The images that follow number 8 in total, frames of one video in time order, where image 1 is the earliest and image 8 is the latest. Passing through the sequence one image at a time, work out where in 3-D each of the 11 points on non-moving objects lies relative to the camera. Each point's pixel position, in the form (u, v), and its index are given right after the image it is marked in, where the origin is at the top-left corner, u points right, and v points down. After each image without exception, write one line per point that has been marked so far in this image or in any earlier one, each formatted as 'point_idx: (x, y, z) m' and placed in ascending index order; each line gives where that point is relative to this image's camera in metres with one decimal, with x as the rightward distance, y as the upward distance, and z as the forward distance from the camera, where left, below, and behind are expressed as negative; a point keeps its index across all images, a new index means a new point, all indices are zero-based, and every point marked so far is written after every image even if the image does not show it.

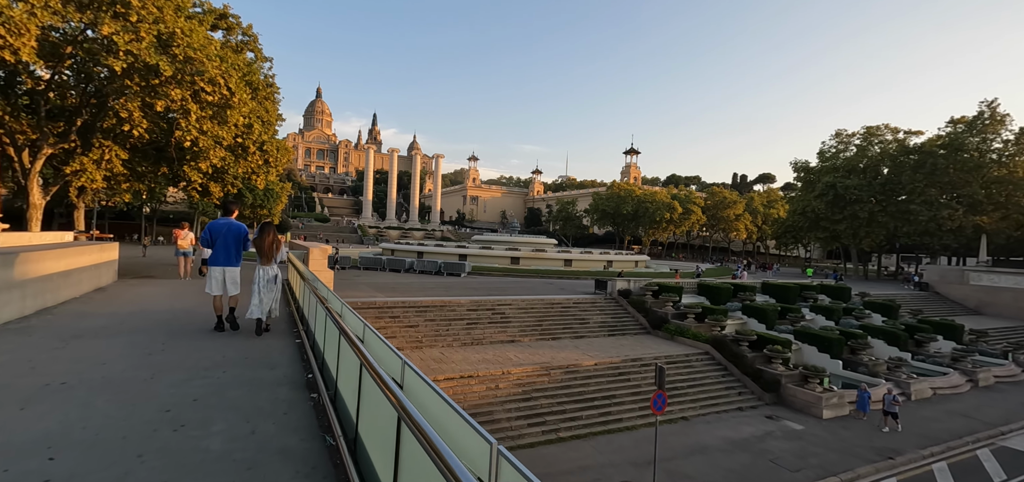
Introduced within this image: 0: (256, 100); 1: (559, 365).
0: (-10.1, +5.6, +17.8) m
1: (+1.5, -4.0, +14.6) m
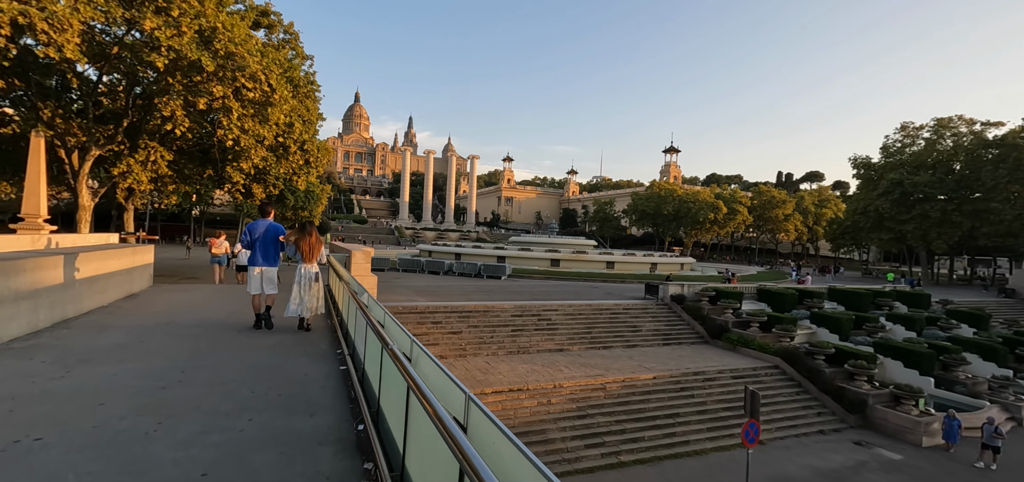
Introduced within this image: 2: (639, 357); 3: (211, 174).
0: (-8.3, +5.5, +17.4) m
1: (+3.0, -4.0, +13.4) m
2: (+4.5, -4.1, +15.9) m
3: (-12.4, +2.7, +18.7) m
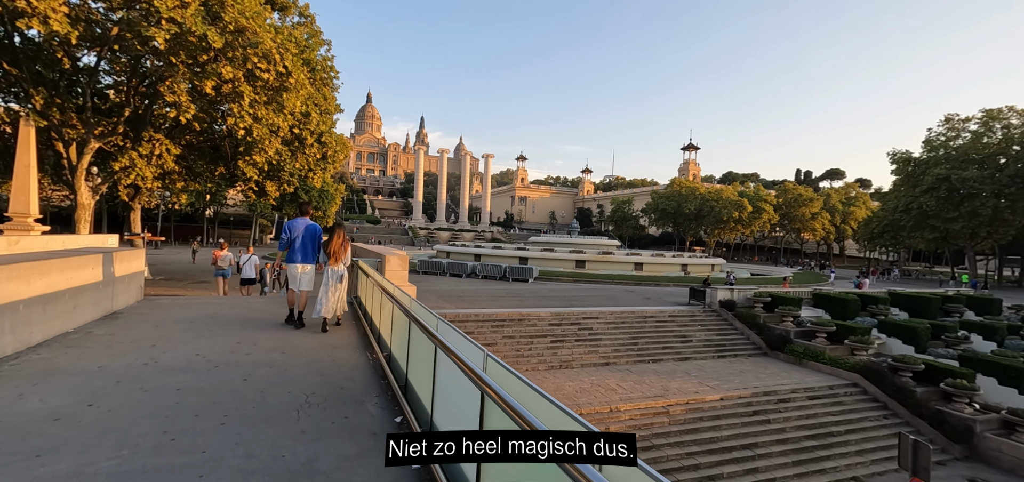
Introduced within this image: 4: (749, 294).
0: (-7.0, +5.4, +15.9) m
1: (+4.3, -4.1, +11.7) m
2: (+5.7, -4.1, +14.2) m
3: (-11.1, +2.6, +17.3) m
4: (+10.0, -2.3, +19.1) m
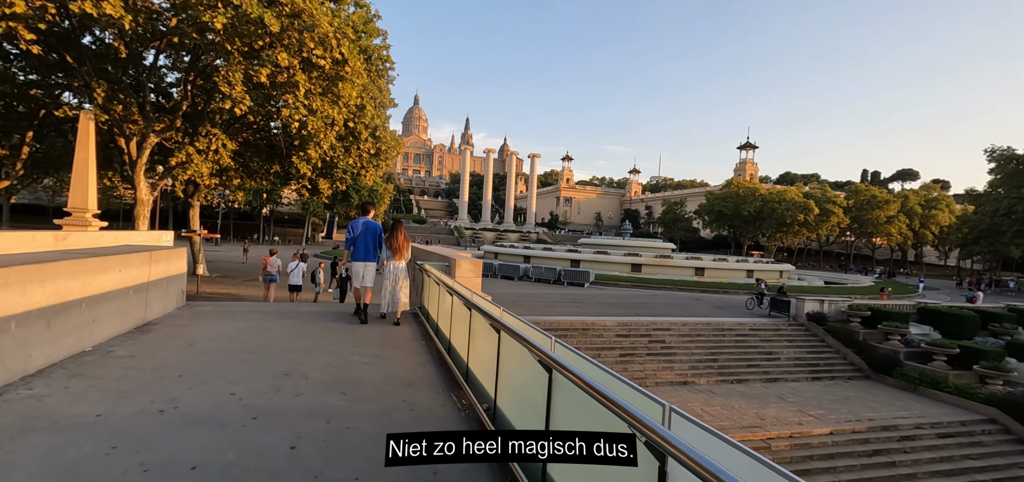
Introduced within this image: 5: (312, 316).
0: (-4.8, +5.5, +15.2) m
1: (+5.9, -4.2, +9.9) m
2: (+7.6, -4.2, +12.3) m
3: (-8.8, +2.7, +17.0) m
4: (+12.3, -2.5, +16.8) m
5: (-2.7, -1.0, +6.1) m
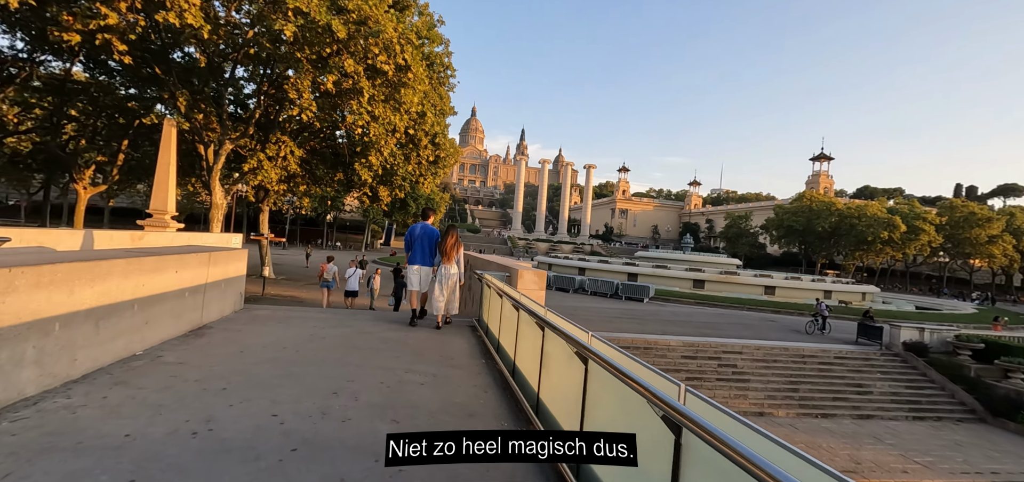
0: (-2.8, +5.2, +15.3) m
1: (+7.0, -4.5, +8.6) m
2: (+8.9, -4.7, +10.7) m
3: (-6.6, +2.5, +17.4) m
4: (+14.2, -3.1, +14.7) m
5: (-1.9, -1.1, +5.8) m
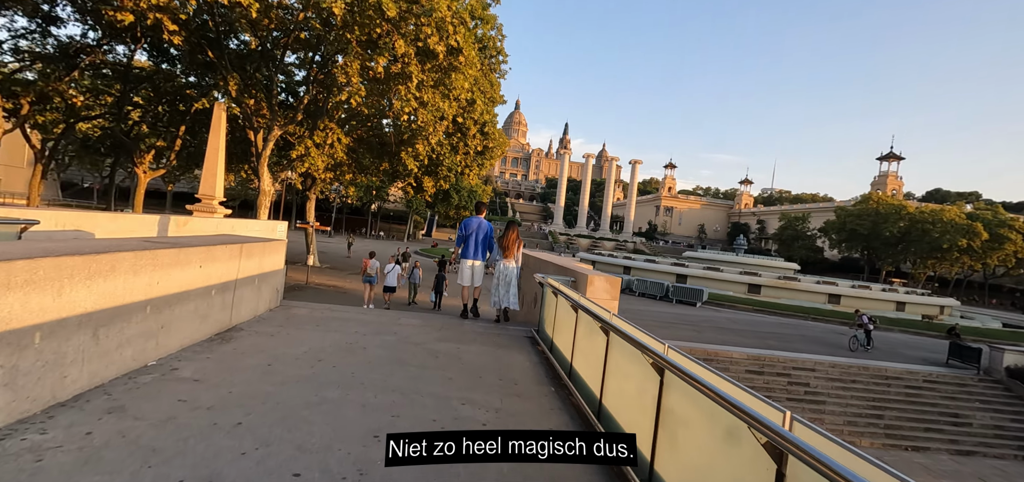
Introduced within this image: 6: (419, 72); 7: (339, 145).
0: (-1.0, +5.4, +14.6) m
1: (+7.8, -4.7, +7.2) m
2: (+9.9, -4.9, +9.2) m
3: (-4.7, +2.9, +17.1) m
4: (+15.5, -3.5, +12.7) m
5: (-1.1, -1.0, +5.2) m
6: (-2.3, +4.1, +11.1) m
7: (-5.6, +3.1, +14.6) m
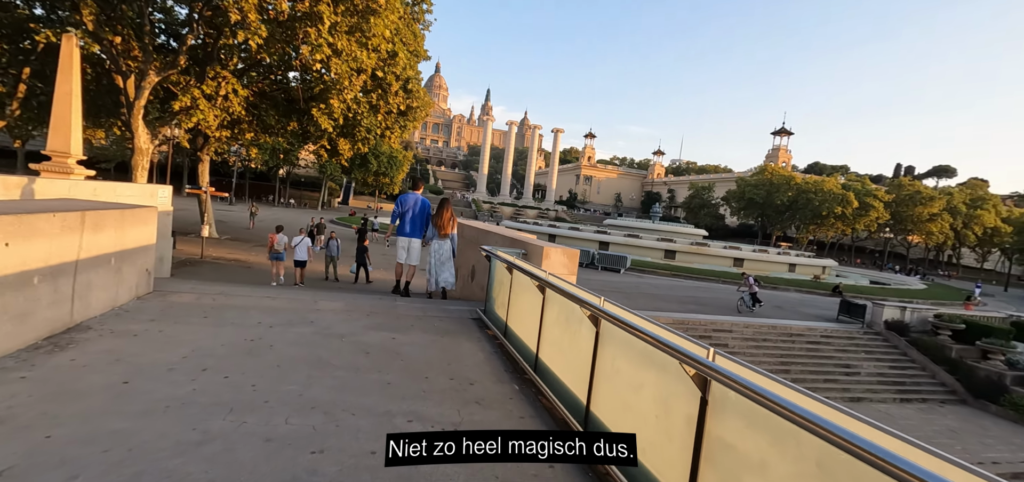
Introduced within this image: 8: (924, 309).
0: (-3.2, +6.4, +13.1) m
1: (+6.8, -4.1, +8.1) m
2: (+8.5, -4.2, +10.4) m
3: (-7.2, +3.9, +15.1) m
4: (+13.5, -2.4, +14.6) m
5: (-1.7, -0.7, +4.3) m
6: (-3.8, +4.8, +9.5) m
7: (-7.7, +4.0, +12.5) m
8: (+13.6, -2.3, +14.8) m
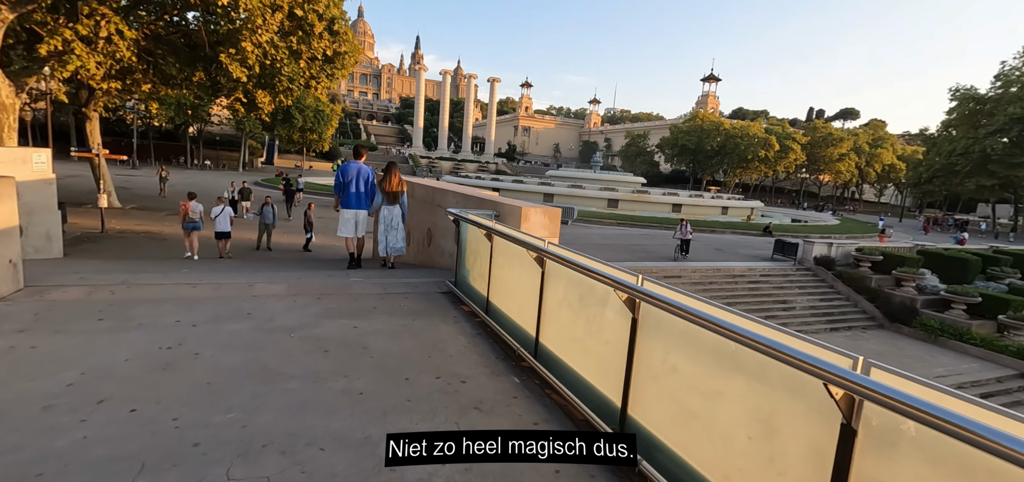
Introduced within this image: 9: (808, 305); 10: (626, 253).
0: (-4.8, +7.3, +11.3) m
1: (+6.2, -3.0, +8.7) m
2: (+7.6, -2.8, +11.2) m
3: (-9.0, +4.9, +13.1) m
4: (+11.9, -0.3, +15.9) m
5: (-1.9, -0.5, +3.5) m
6: (-4.9, +5.4, +7.9) m
7: (-9.1, +4.6, +10.4) m
8: (+11.9, -0.1, +16.1) m
9: (+9.0, -1.9, +13.7) m
10: (+4.0, -0.4, +15.4) m
